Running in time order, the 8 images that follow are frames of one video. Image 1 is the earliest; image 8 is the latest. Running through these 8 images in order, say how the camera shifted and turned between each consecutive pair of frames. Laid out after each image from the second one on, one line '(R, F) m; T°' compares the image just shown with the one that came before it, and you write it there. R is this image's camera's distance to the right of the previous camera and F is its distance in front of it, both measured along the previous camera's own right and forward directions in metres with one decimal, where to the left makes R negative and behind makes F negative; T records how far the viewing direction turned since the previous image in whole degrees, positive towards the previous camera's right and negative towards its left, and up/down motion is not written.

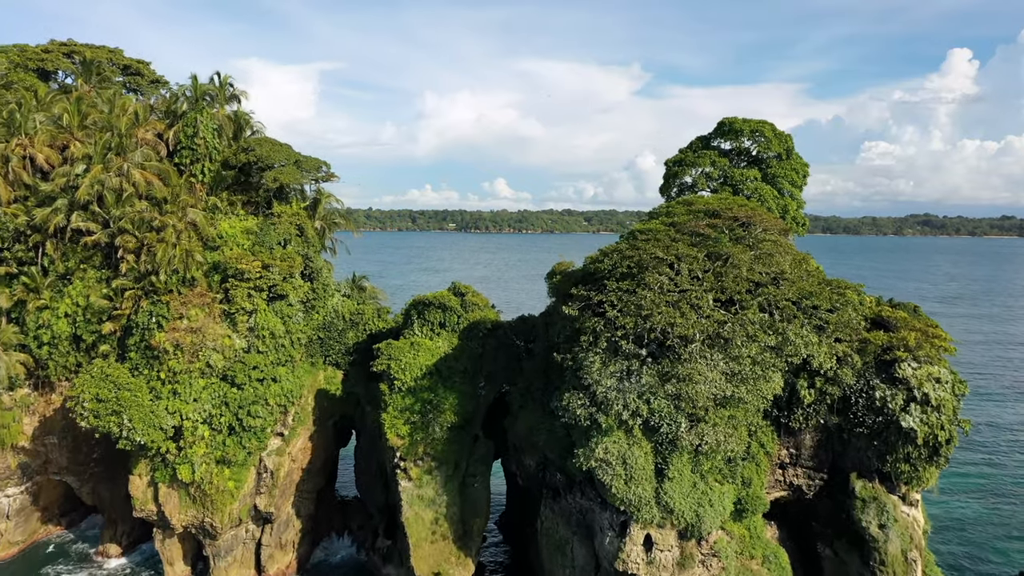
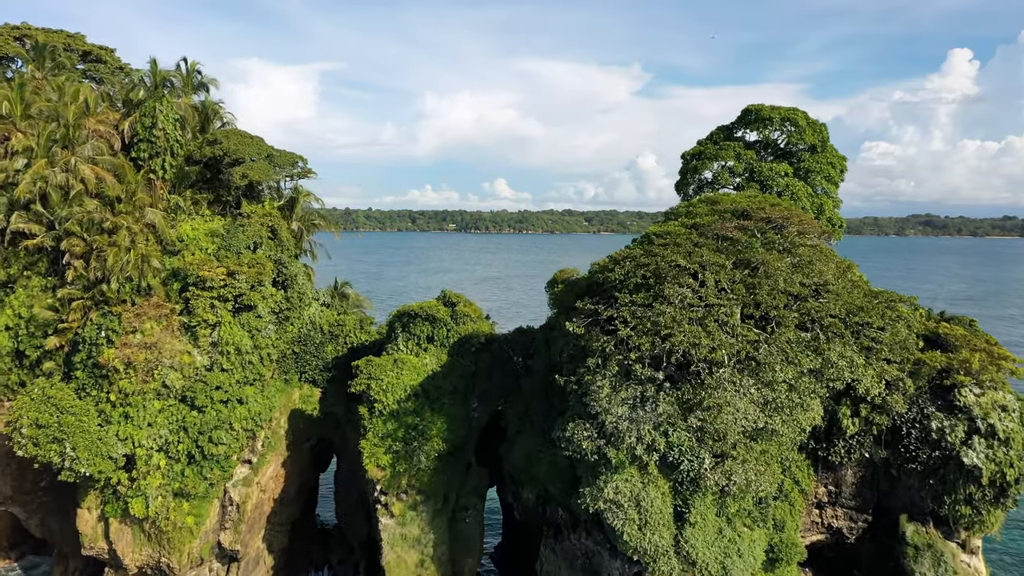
(+0.2, +3.1) m; 0°
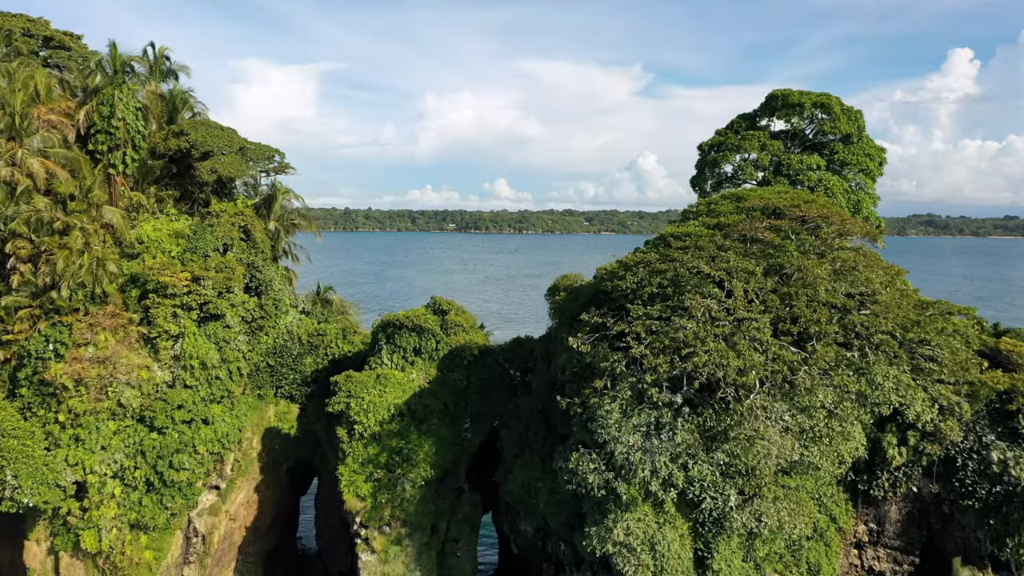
(+0.1, +2.5) m; 0°
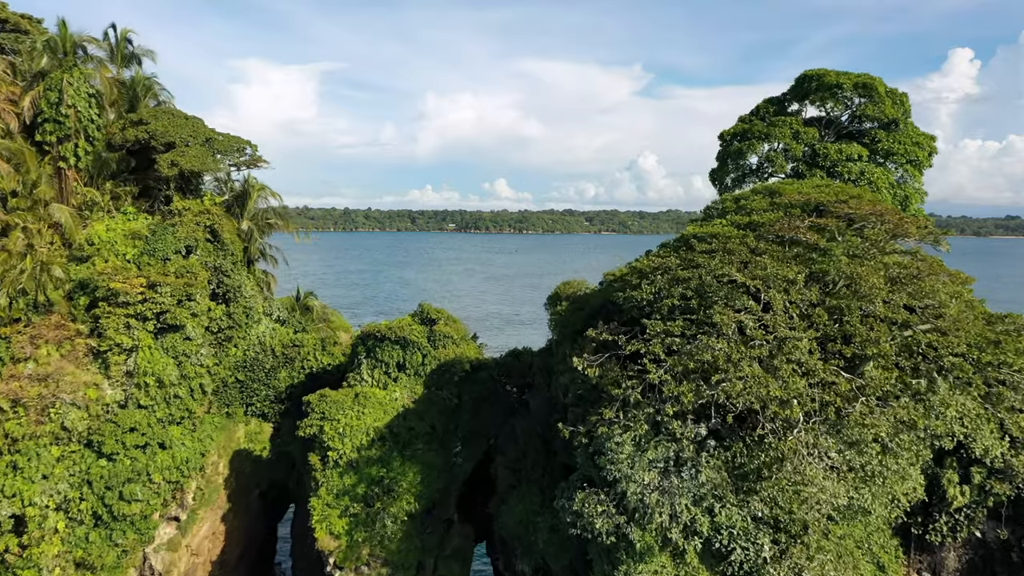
(+0.1, +2.5) m; 0°
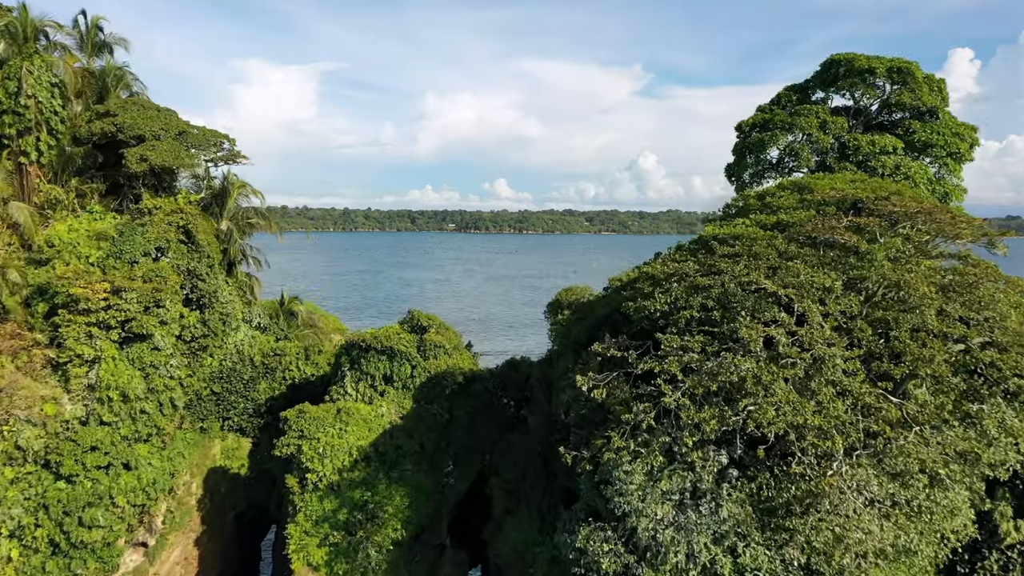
(+0.1, +1.6) m; 0°
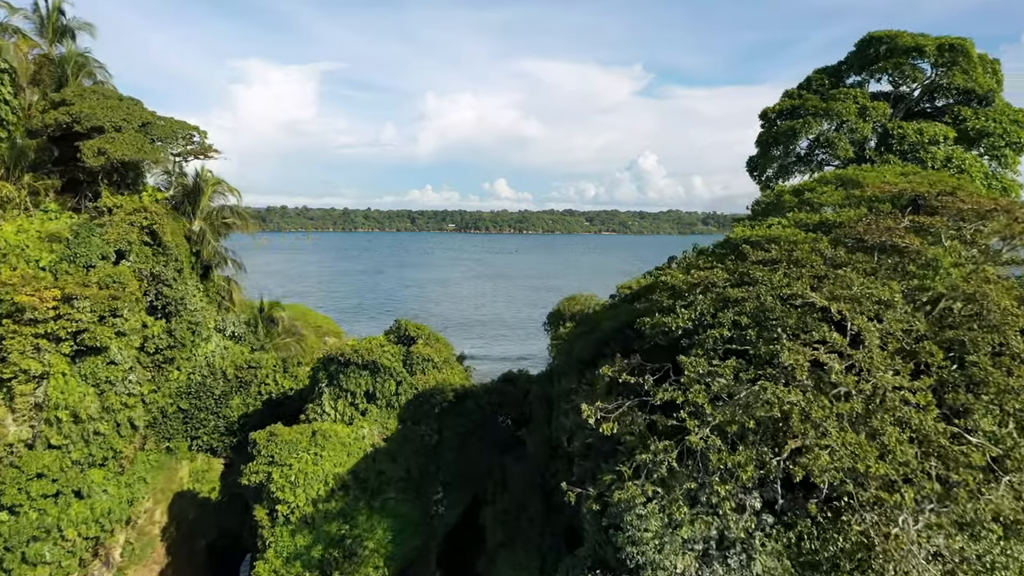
(+0.1, +1.9) m; 0°
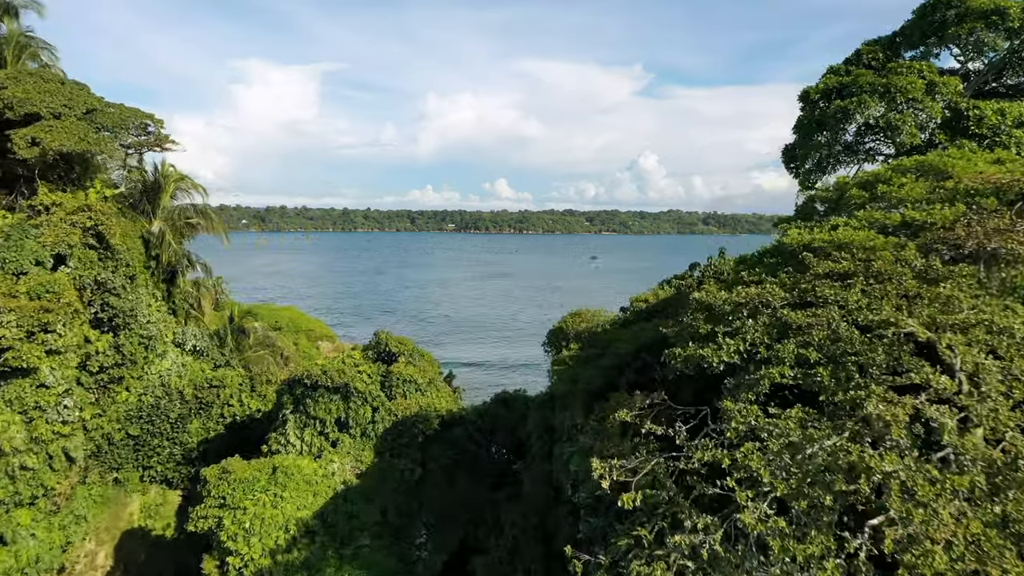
(+0.1, +2.3) m; 0°
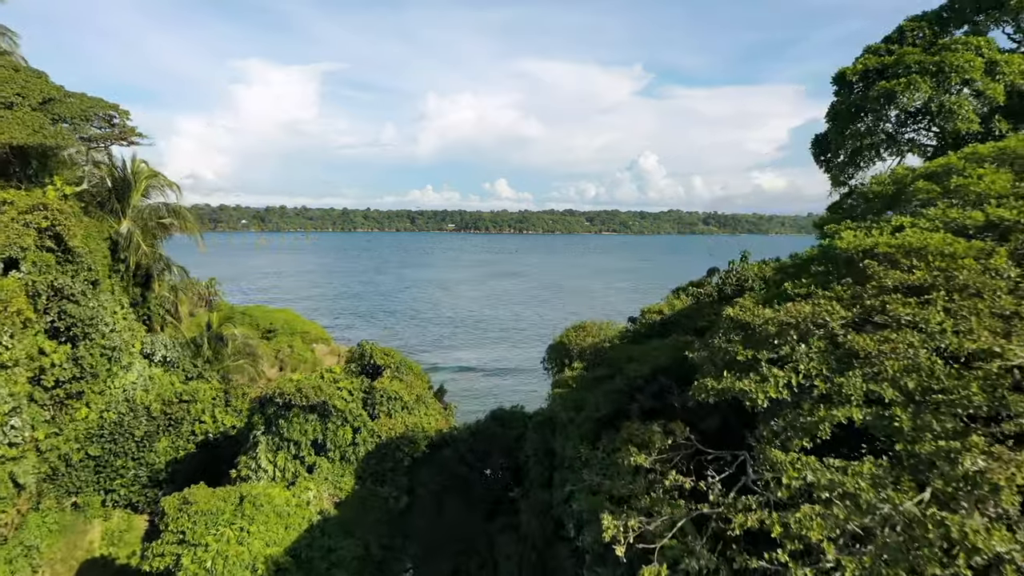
(+0.1, +1.4) m; 0°
